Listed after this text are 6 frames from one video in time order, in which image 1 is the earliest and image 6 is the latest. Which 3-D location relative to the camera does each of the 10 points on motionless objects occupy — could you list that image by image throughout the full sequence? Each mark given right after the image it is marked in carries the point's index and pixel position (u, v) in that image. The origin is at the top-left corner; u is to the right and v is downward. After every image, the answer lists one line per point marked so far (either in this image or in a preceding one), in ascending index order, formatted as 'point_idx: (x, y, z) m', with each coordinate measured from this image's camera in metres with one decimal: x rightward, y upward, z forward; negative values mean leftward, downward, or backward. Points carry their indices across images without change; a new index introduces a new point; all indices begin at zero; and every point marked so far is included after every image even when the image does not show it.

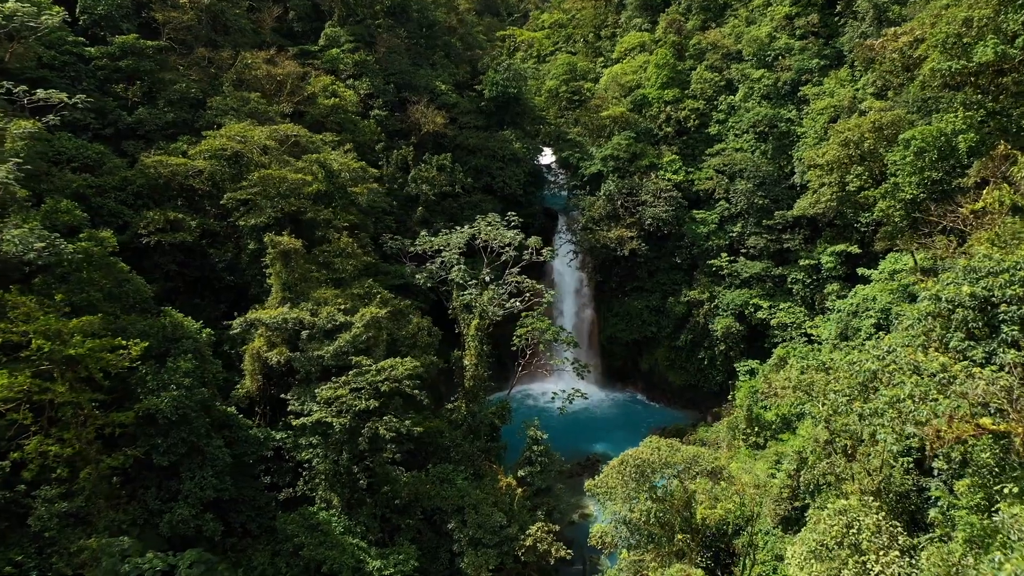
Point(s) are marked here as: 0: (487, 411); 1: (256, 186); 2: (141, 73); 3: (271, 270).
0: (-0.4, -2.1, +14.7) m
1: (-3.9, +1.5, +12.6) m
2: (-6.8, +3.9, +15.4) m
3: (-3.5, +0.3, +12.4) m
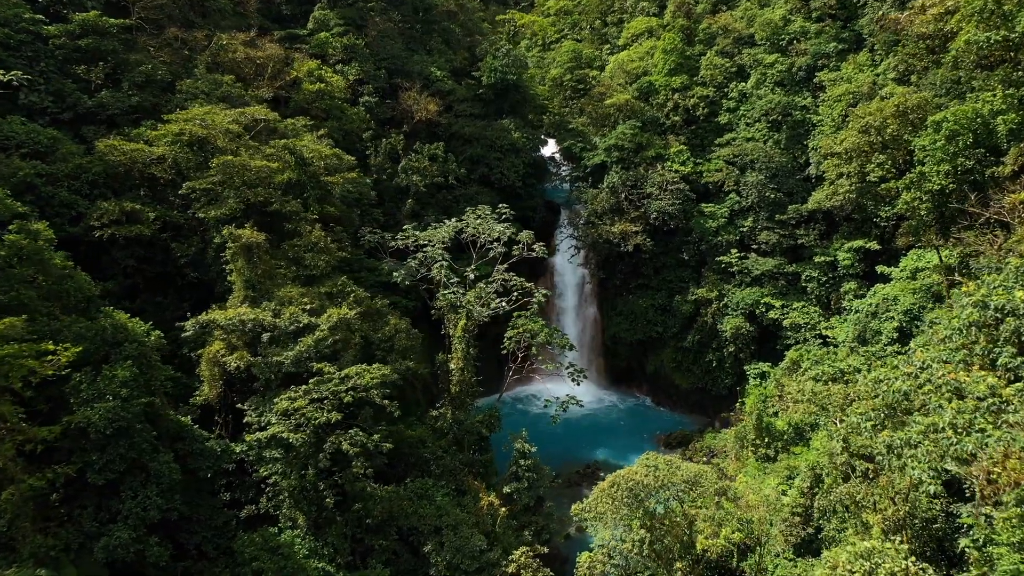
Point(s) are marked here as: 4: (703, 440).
0: (-0.6, -2.1, +13.6) m
1: (-4.1, +1.6, +11.6) m
2: (-6.9, +4.0, +14.3) m
3: (-3.7, +0.3, +11.3) m
4: (+4.3, -3.4, +19.0) m
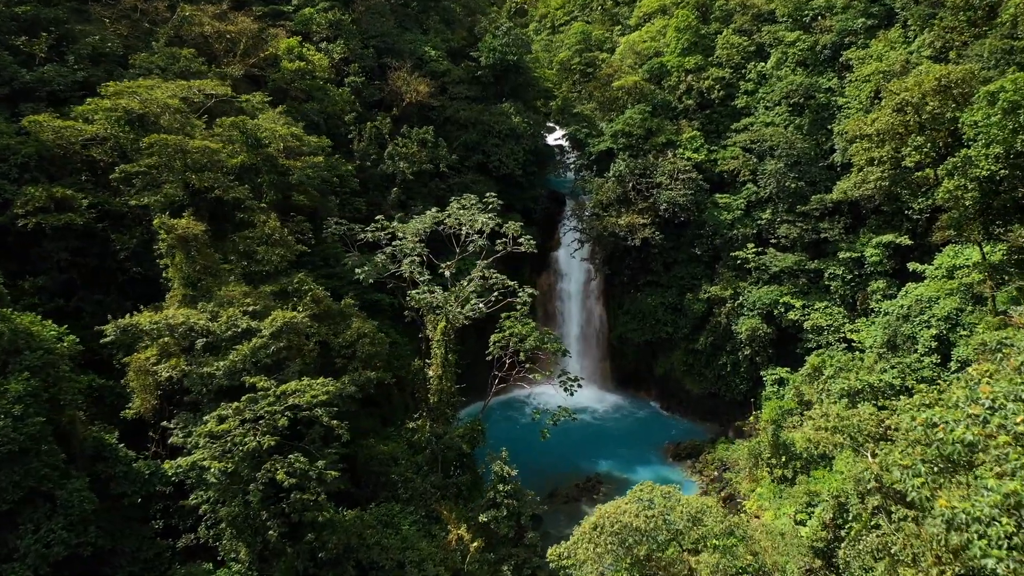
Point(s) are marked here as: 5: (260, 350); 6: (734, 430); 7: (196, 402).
0: (-0.8, -2.1, +12.1) m
1: (-4.3, +1.6, +10.1) m
2: (-7.1, +4.1, +12.9) m
3: (-4.0, +0.3, +9.9) m
4: (+4.2, -3.4, +17.4) m
5: (-2.7, -0.7, +8.9) m
6: (+4.8, -3.1, +18.3) m
7: (-3.4, -1.2, +9.1) m
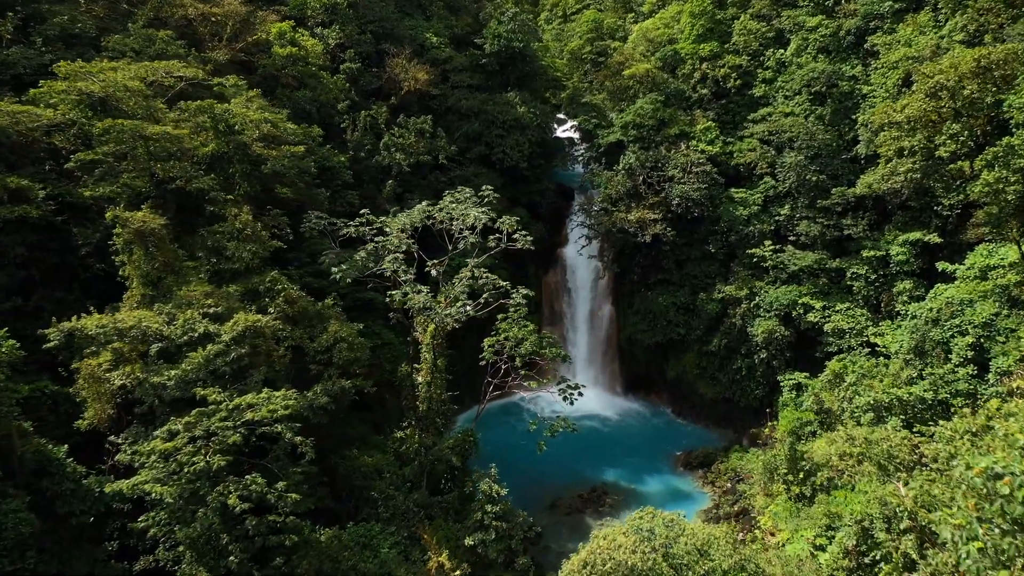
0: (-0.9, -2.1, +11.2) m
1: (-4.4, +1.6, +9.3) m
2: (-7.1, +4.1, +12.1) m
3: (-4.1, +0.3, +9.0) m
4: (+4.2, -3.4, +16.4) m
5: (-2.8, -0.7, +8.1) m
6: (+4.8, -3.1, +17.3) m
7: (-3.6, -1.2, +8.3) m
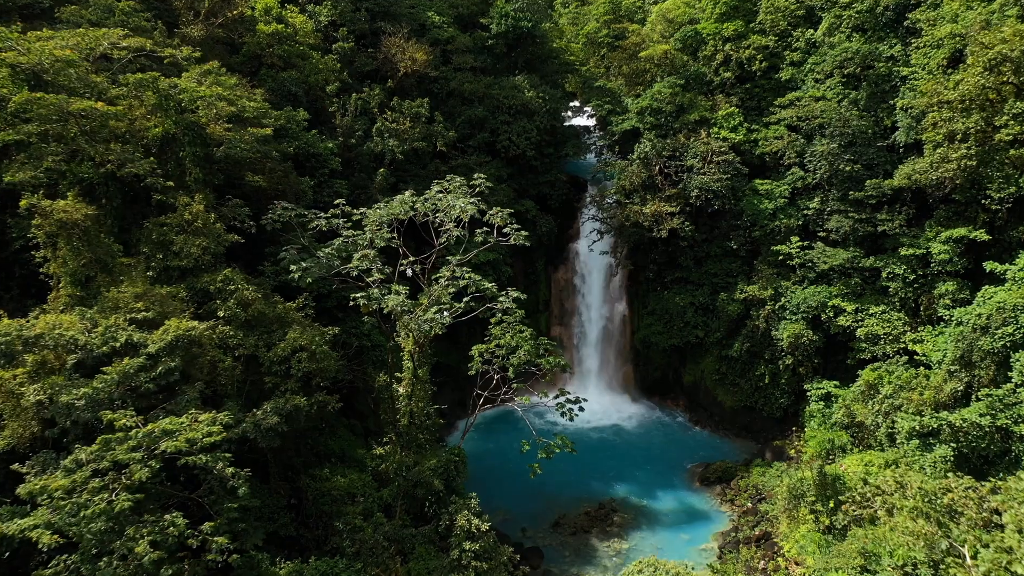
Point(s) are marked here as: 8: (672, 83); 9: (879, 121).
0: (-1.0, -2.1, +9.9) m
1: (-4.6, +1.6, +8.1) m
2: (-7.2, +4.2, +10.9) m
3: (-4.3, +0.3, +7.8) m
4: (+4.2, -3.4, +15.0) m
5: (-3.0, -0.7, +6.8) m
6: (+4.9, -3.1, +15.9) m
7: (-3.8, -1.2, +7.1) m
8: (+3.6, +4.6, +18.7) m
9: (+6.8, +3.1, +15.7) m
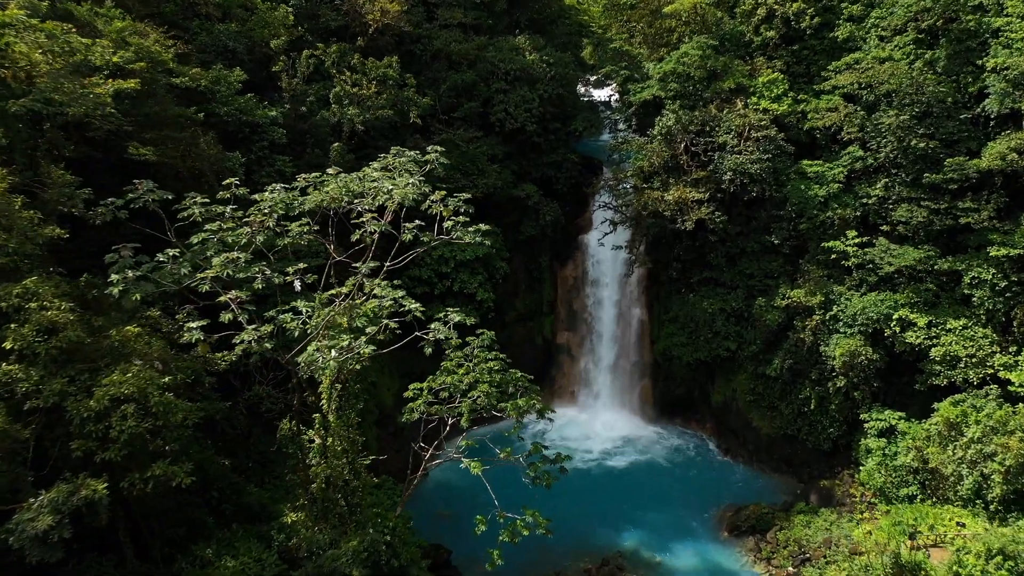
0: (-1.5, -2.2, +7.1) m
1: (-5.0, +1.5, +5.4) m
2: (-7.5, +4.1, +8.3) m
3: (-4.8, +0.2, +5.1) m
4: (+4.0, -3.5, +12.0) m
5: (-3.5, -0.8, +4.1) m
6: (+4.7, -3.2, +12.8) m
7: (-4.3, -1.4, +4.4) m
8: (+3.5, +4.5, +15.7) m
9: (+6.7, +3.0, +12.5) m
